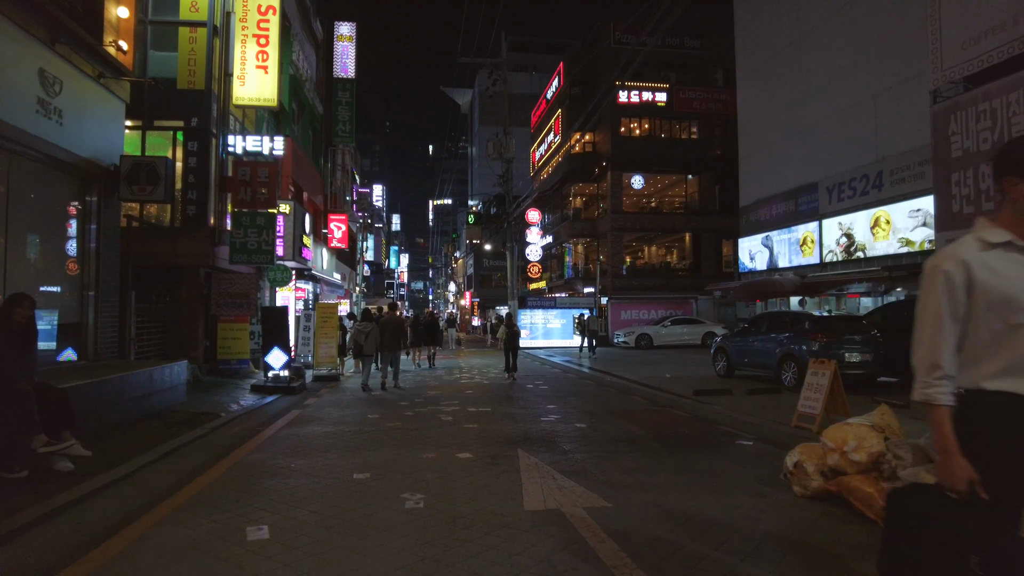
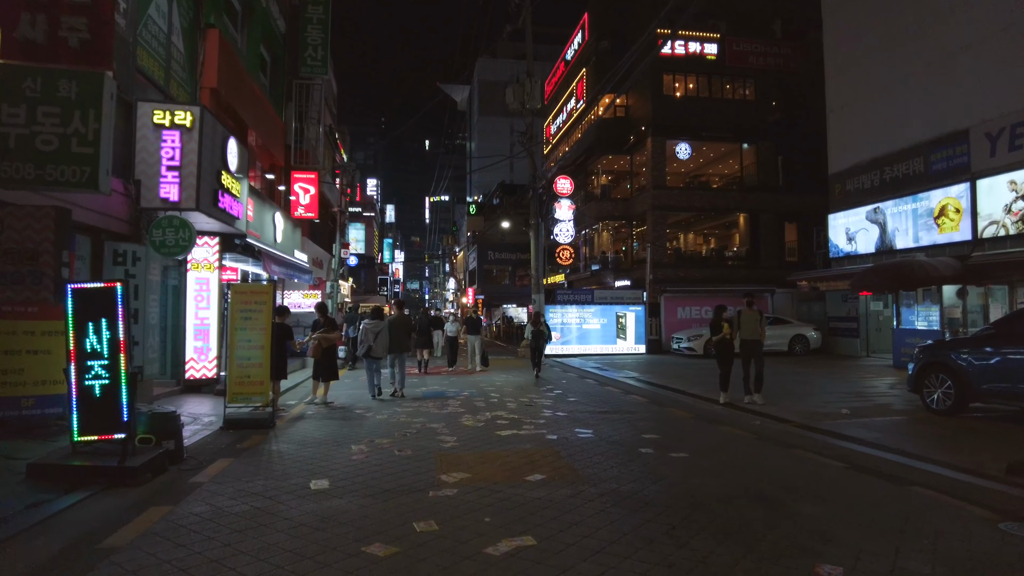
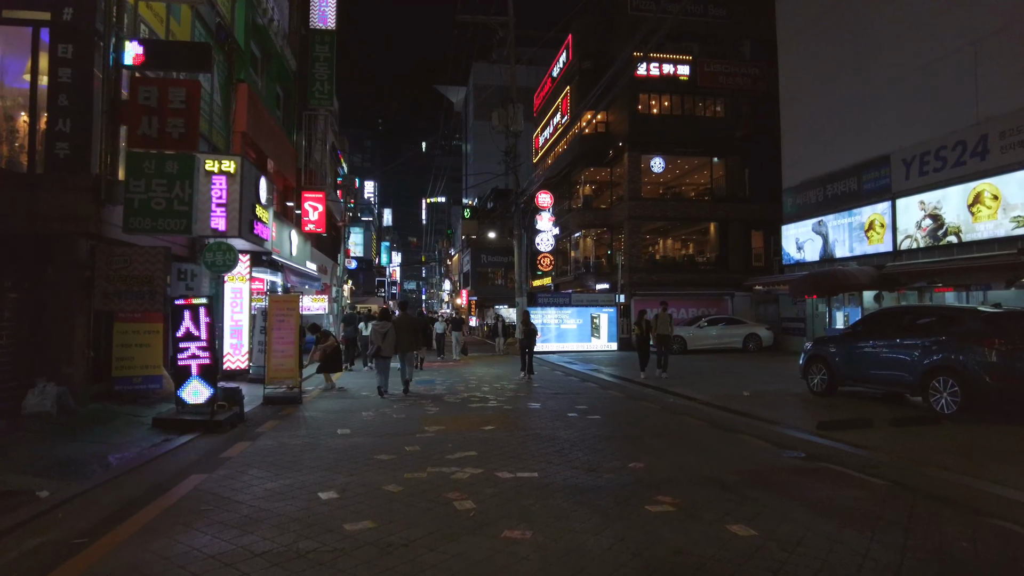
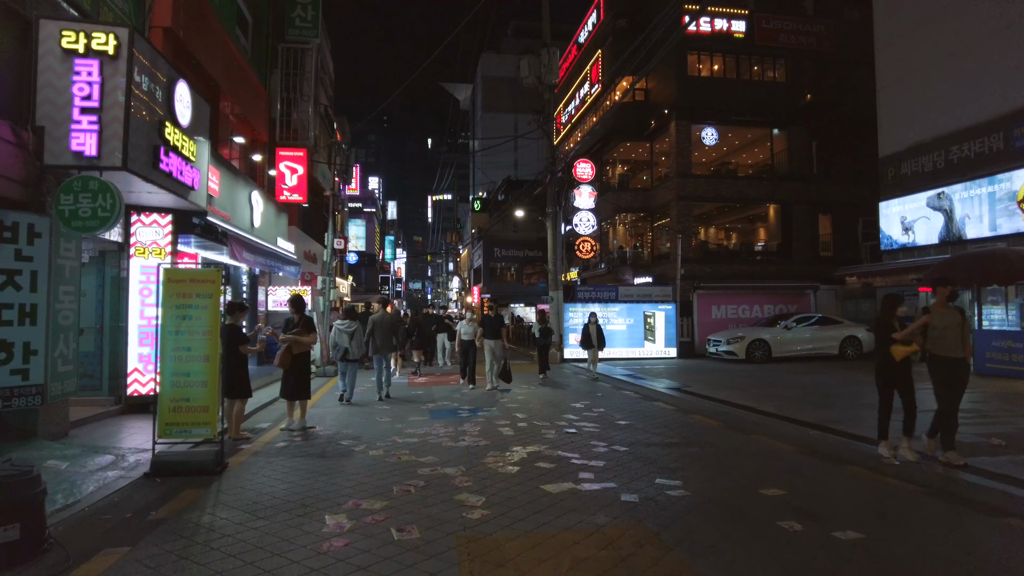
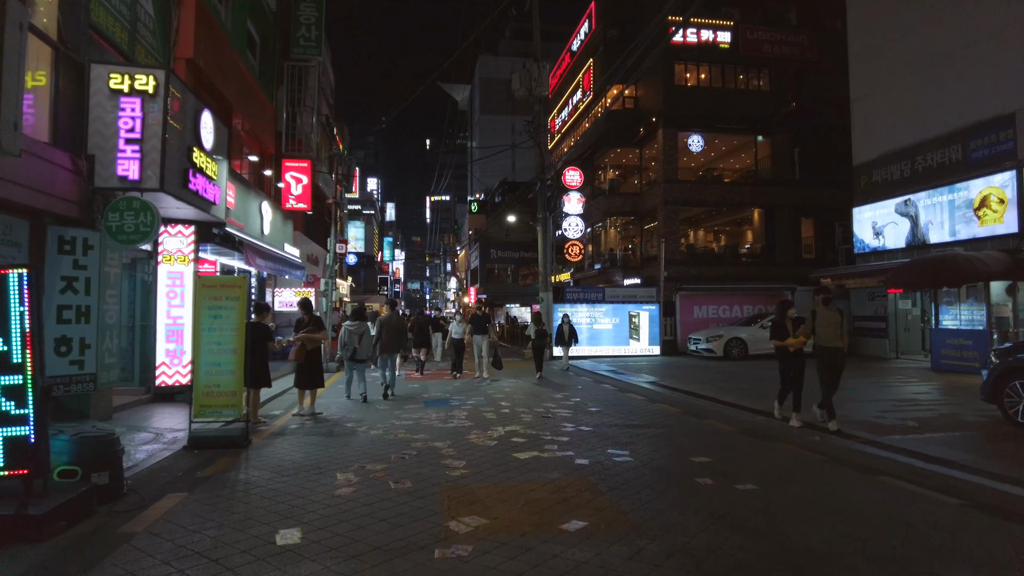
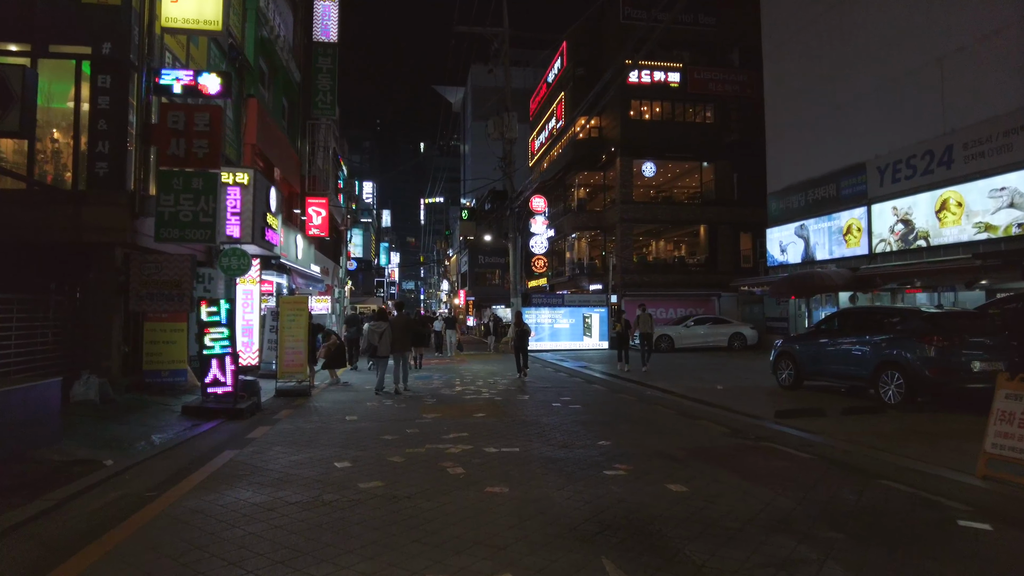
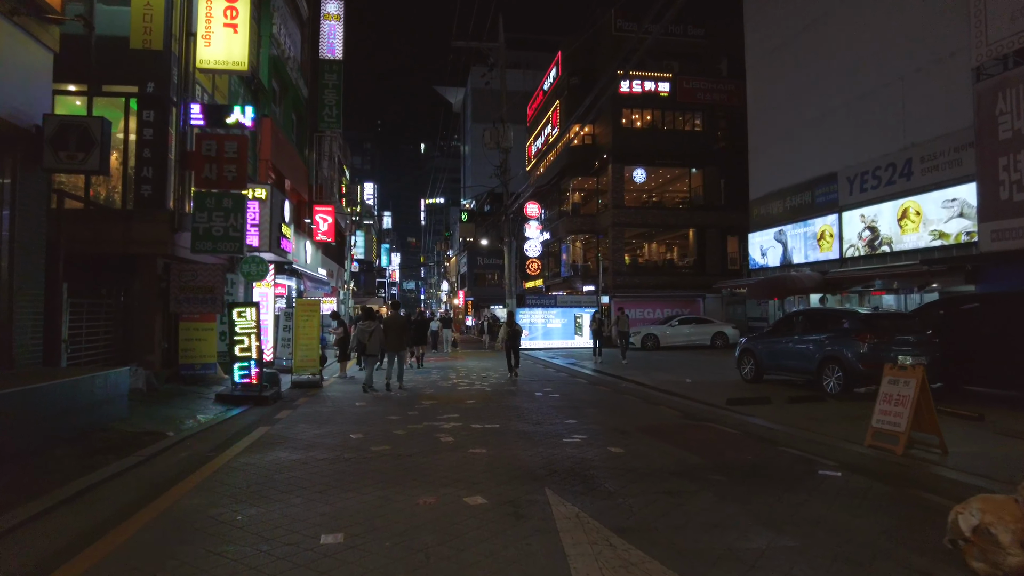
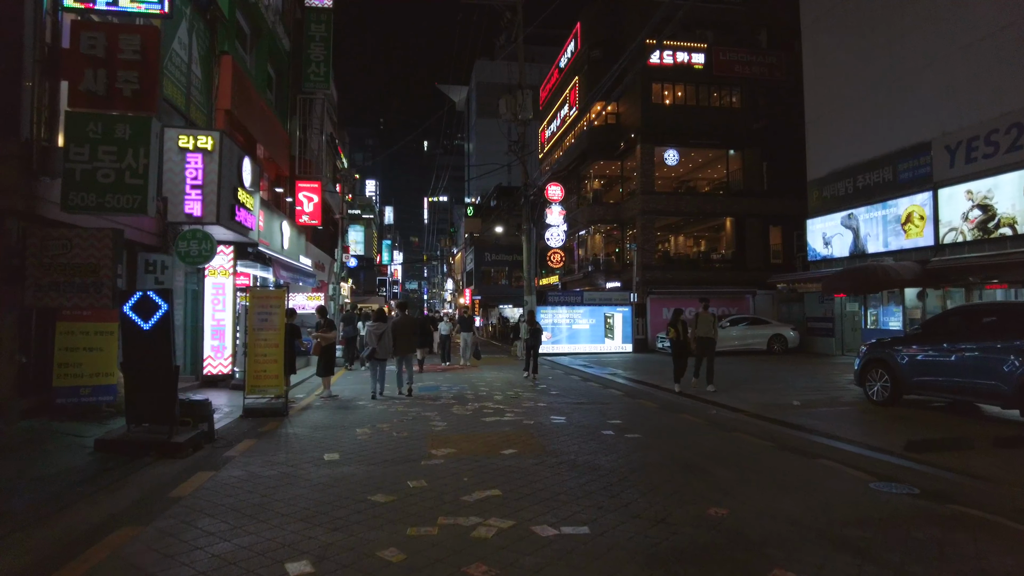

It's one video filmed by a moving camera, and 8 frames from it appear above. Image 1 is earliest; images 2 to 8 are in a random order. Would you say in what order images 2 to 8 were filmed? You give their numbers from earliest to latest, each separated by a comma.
7, 6, 3, 8, 2, 5, 4
